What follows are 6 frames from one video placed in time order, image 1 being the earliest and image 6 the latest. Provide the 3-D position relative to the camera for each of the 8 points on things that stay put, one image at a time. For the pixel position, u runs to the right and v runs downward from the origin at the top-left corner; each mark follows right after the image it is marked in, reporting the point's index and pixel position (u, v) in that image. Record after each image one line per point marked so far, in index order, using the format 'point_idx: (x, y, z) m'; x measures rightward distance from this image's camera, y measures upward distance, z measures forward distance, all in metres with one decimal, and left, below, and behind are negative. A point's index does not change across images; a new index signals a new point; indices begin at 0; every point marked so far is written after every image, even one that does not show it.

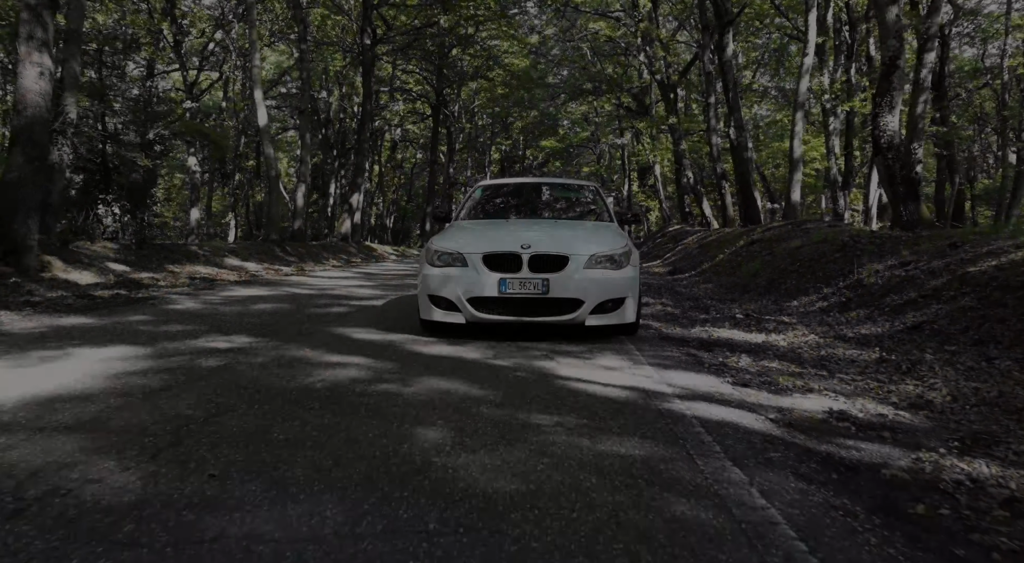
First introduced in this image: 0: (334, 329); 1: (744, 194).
0: (-1.4, -0.4, +5.7) m
1: (+6.0, +2.3, +18.1) m
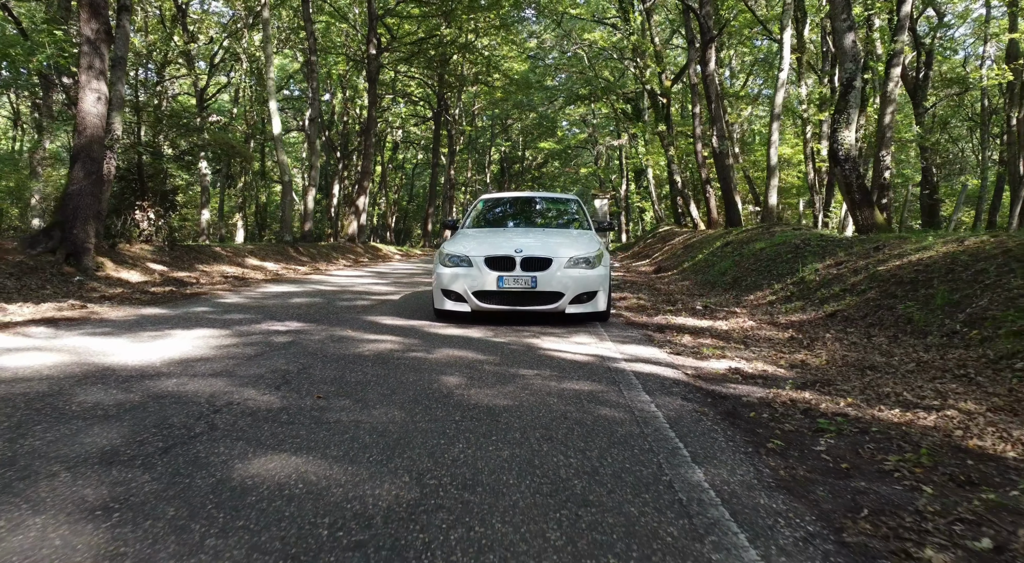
0: (-1.5, -0.4, +7.1) m
1: (+5.9, +2.4, +19.5) m
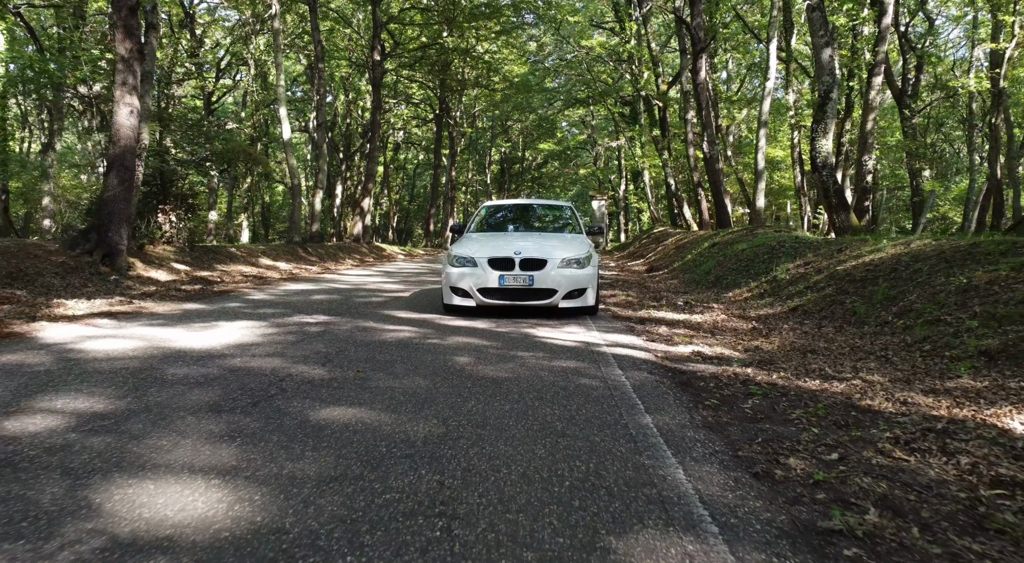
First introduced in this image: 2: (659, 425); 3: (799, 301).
0: (-1.5, -0.3, +8.1) m
1: (+5.9, +2.4, +20.5) m
2: (+0.7, -0.7, +3.4) m
3: (+3.3, -0.2, +8.2) m
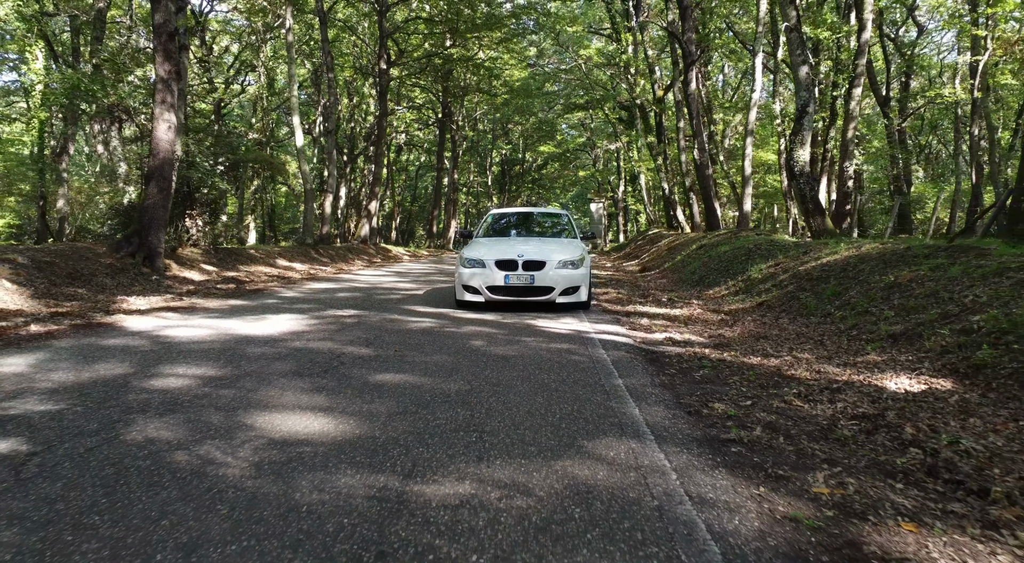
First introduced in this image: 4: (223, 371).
0: (-1.4, -0.3, +9.4) m
1: (+6.0, +2.4, +21.7) m
2: (+0.8, -0.7, +4.7) m
3: (+3.4, -0.2, +9.5) m
4: (-2.0, -0.6, +4.9) m
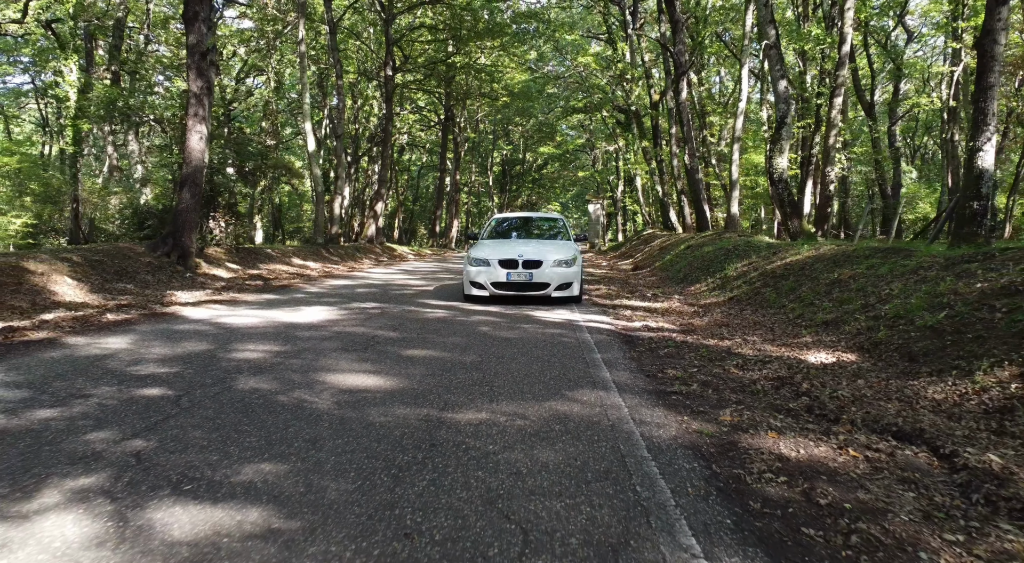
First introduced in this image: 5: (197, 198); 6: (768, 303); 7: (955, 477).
0: (-1.4, -0.3, +10.7) m
1: (+6.0, +2.5, +23.0) m
2: (+0.8, -0.7, +6.0) m
3: (+3.4, -0.2, +10.8) m
4: (-2.0, -0.6, +6.2) m
5: (-6.5, +1.7, +14.6) m
6: (+3.3, -0.3, +9.2) m
7: (+2.1, -0.9, +3.4) m
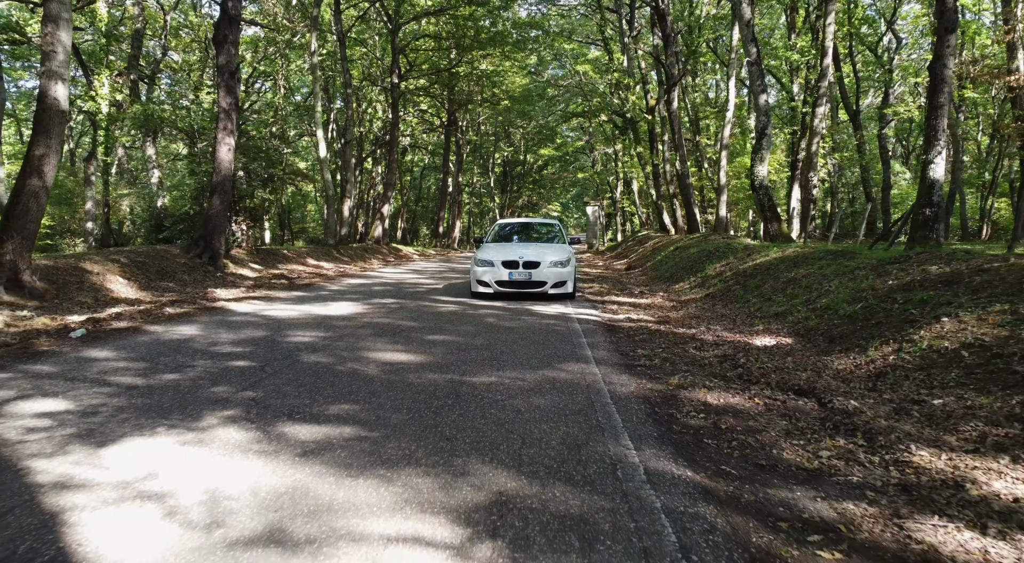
0: (-1.4, -0.3, +12.0) m
1: (+6.0, +2.5, +24.4) m
2: (+0.8, -0.6, +7.4) m
3: (+3.4, -0.1, +12.1) m
4: (-2.0, -0.6, +7.6) m
5: (-6.5, +1.7, +16.0) m
6: (+3.4, -0.3, +10.5) m
7: (+2.1, -0.9, +4.8) m
